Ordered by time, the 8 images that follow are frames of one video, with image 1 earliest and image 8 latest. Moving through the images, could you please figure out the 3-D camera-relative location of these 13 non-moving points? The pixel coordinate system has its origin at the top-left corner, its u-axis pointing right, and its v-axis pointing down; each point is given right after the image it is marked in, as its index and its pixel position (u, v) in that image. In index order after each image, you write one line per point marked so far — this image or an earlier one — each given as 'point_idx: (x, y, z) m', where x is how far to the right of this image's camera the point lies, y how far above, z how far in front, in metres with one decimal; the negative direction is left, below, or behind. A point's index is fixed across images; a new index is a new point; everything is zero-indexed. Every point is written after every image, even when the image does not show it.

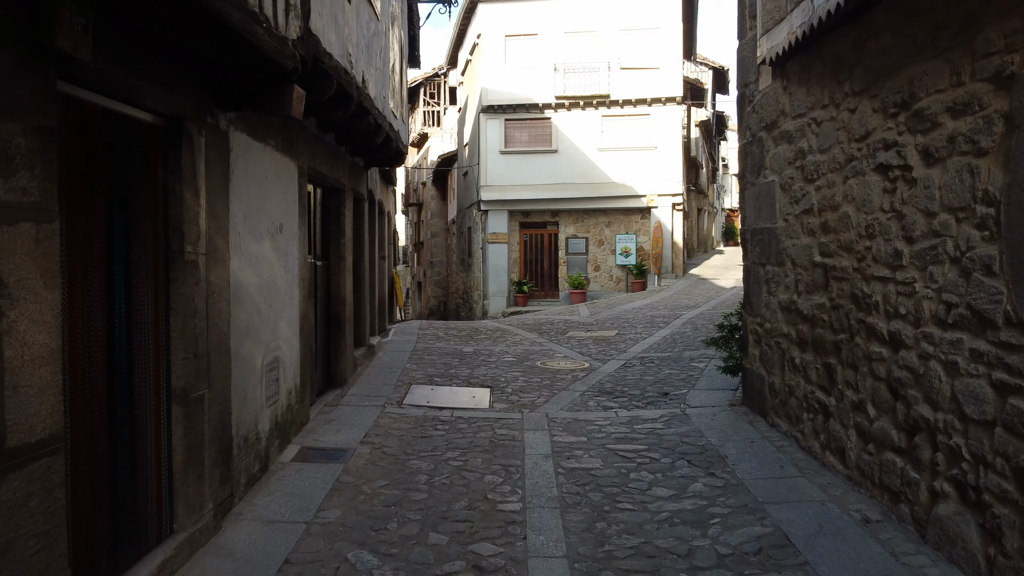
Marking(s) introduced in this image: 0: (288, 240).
0: (-1.5, +0.3, +5.8) m
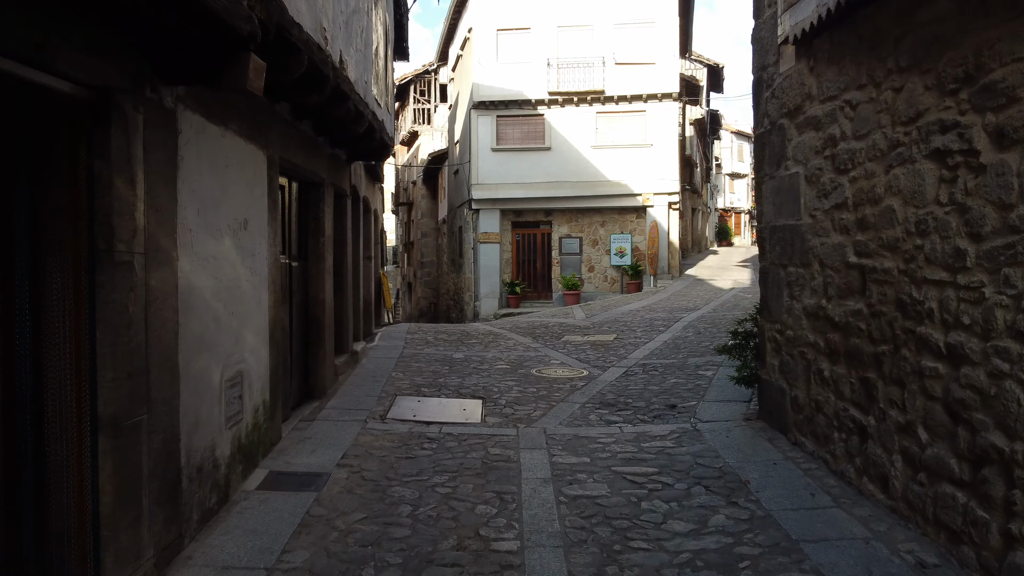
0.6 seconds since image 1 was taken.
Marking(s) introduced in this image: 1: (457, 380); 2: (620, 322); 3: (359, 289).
0: (-1.6, +0.3, +5.1) m
1: (-0.5, -0.9, +8.3) m
2: (+1.8, -0.5, +13.9) m
3: (-1.9, 0.0, +10.5) m
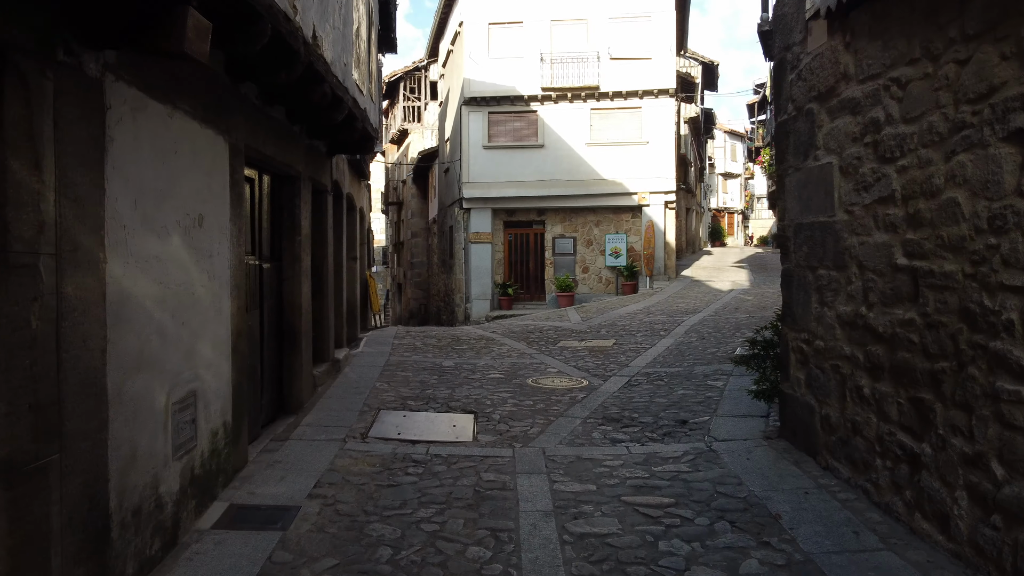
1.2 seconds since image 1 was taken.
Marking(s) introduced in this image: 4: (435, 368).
0: (-1.6, +0.3, +4.5) m
1: (-0.6, -0.9, +7.7) m
2: (+1.7, -0.6, +13.3) m
3: (-1.9, -0.1, +9.8) m
4: (-0.8, -0.9, +8.9) m
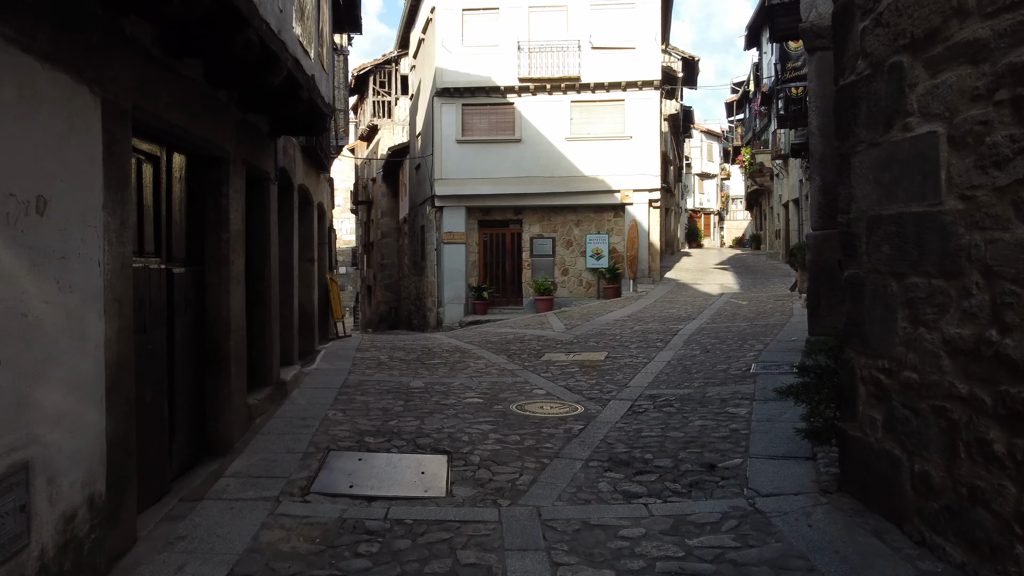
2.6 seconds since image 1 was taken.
0: (-1.6, +0.2, +3.1) m
1: (-0.7, -1.0, +6.3) m
2: (+1.3, -0.7, +12.0) m
3: (-2.2, -0.1, +8.4) m
4: (-1.0, -0.9, +7.5) m
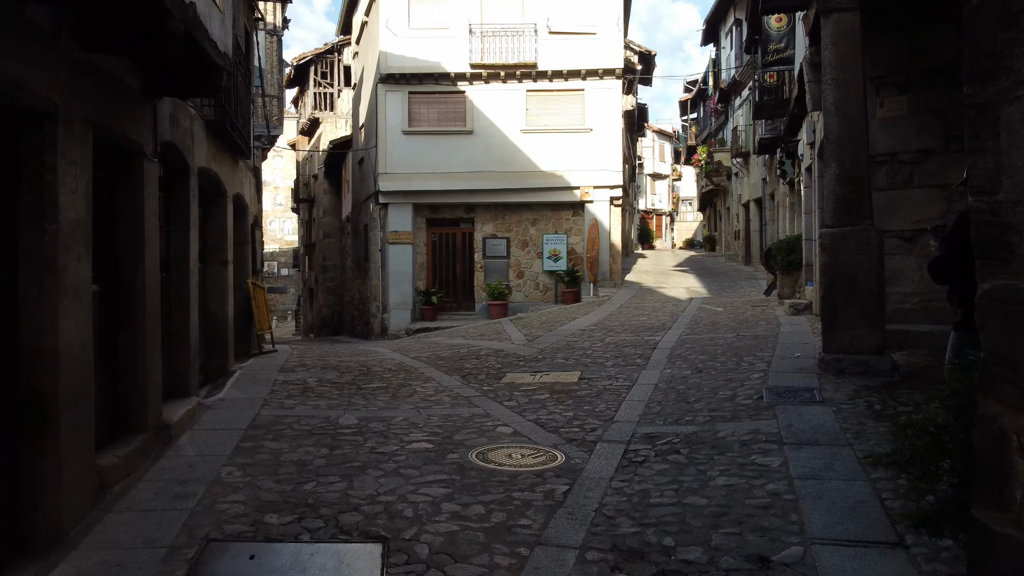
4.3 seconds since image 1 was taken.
0: (-1.6, +0.1, +1.3) m
1: (-0.9, -1.1, +4.6) m
2: (+0.8, -0.7, +10.4) m
3: (-2.5, -0.2, +6.6) m
4: (-1.3, -1.0, +5.8) m
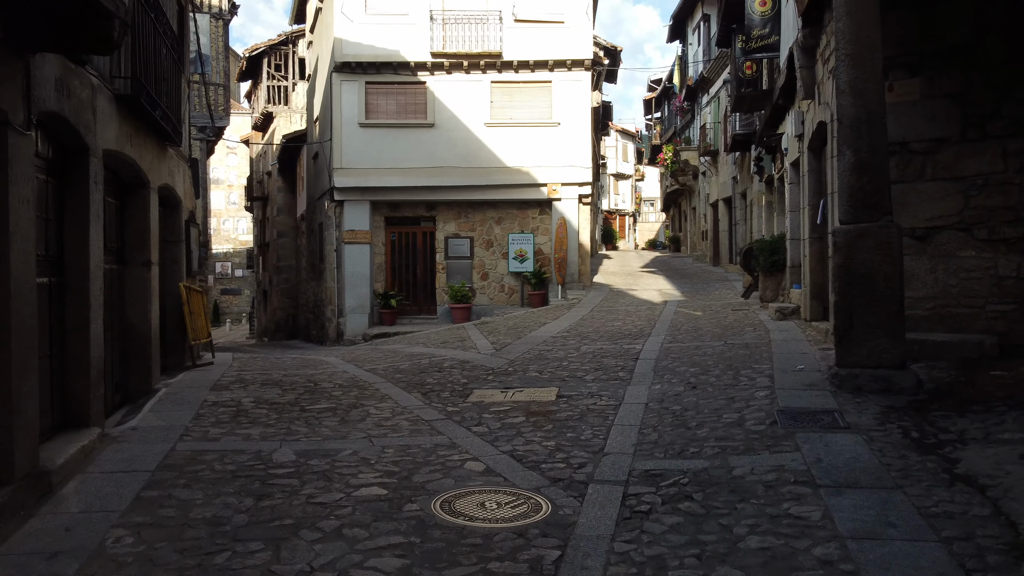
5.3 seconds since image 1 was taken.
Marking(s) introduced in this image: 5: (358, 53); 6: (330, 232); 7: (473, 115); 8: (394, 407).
0: (-1.6, +0.1, +0.2) m
1: (-1.0, -1.1, +3.5) m
2: (+0.4, -0.8, +9.4) m
3: (-2.7, -0.2, +5.4) m
4: (-1.4, -1.0, +4.7) m
5: (-3.3, +5.0, +18.1) m
6: (-4.1, +1.3, +18.9) m
7: (-0.8, +3.7, +18.4) m
8: (-1.0, -1.0, +6.9) m
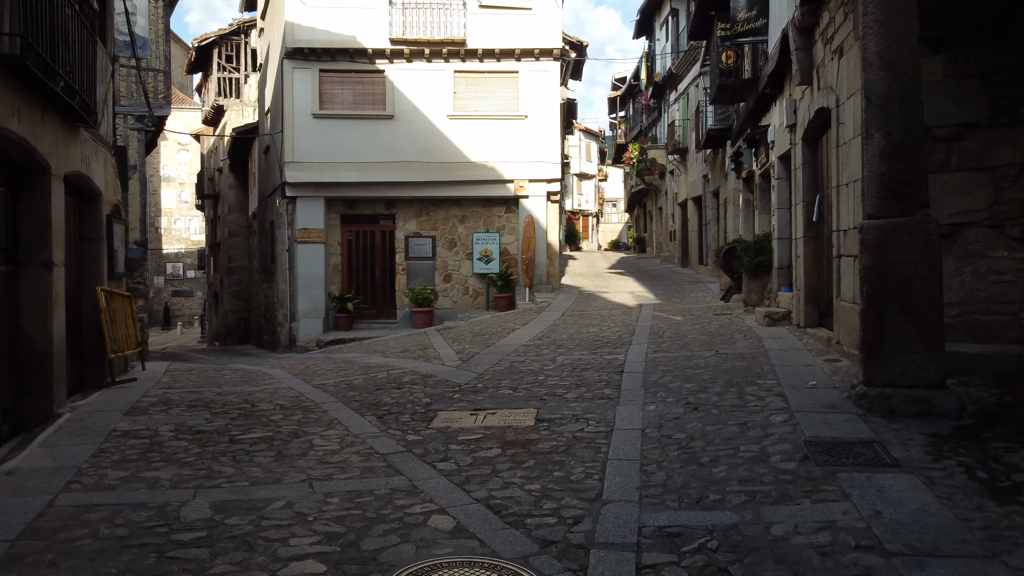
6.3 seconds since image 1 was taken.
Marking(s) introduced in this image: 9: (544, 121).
0: (-1.5, +0.1, -0.9) m
1: (-1.1, -1.2, +2.4) m
2: (+0.1, -0.8, +8.3) m
3: (-2.8, -0.3, +4.2) m
4: (-1.5, -1.1, +3.6) m
5: (-4.0, +5.0, +16.9) m
6: (-4.8, +1.2, +17.6) m
7: (-1.6, +3.7, +17.3) m
8: (-1.2, -1.0, +5.8) m
9: (+0.6, +3.4, +17.4) m
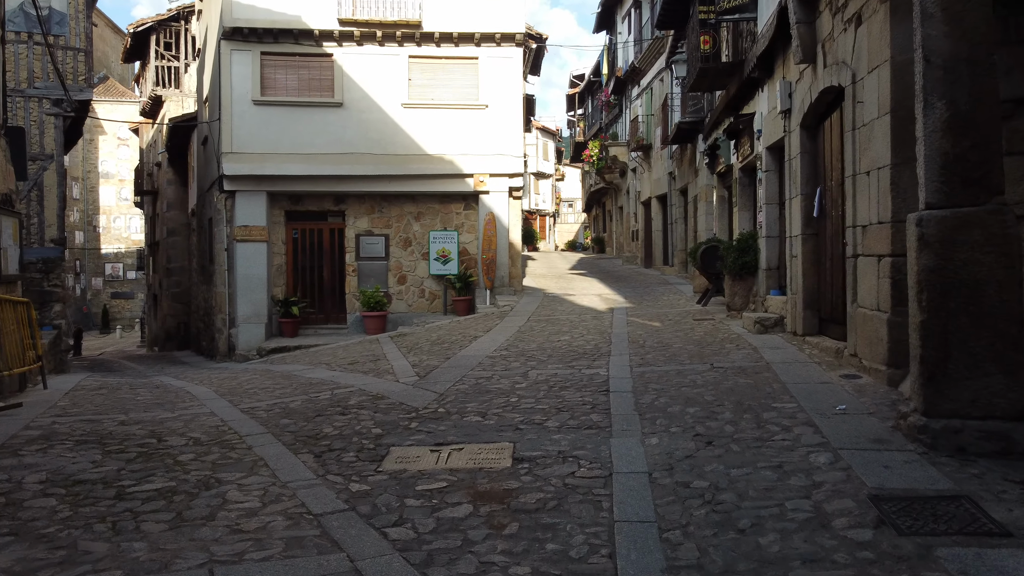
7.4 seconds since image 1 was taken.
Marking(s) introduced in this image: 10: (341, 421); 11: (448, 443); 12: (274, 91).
0: (-1.3, 0.0, -2.2) m
1: (-1.0, -1.2, +1.1) m
2: (-0.2, -0.9, +7.1) m
3: (-2.9, -0.3, +2.9) m
4: (-1.5, -1.1, +2.3) m
5: (-4.7, +4.9, +15.5) m
6: (-5.6, +1.1, +16.1) m
7: (-2.3, +3.6, +16.0) m
8: (-1.3, -1.0, +4.5) m
9: (-0.1, +3.4, +16.2) m
10: (-1.3, -1.0, +6.2) m
11: (-0.4, -1.0, +5.3) m
12: (-4.4, +3.7, +15.8) m
